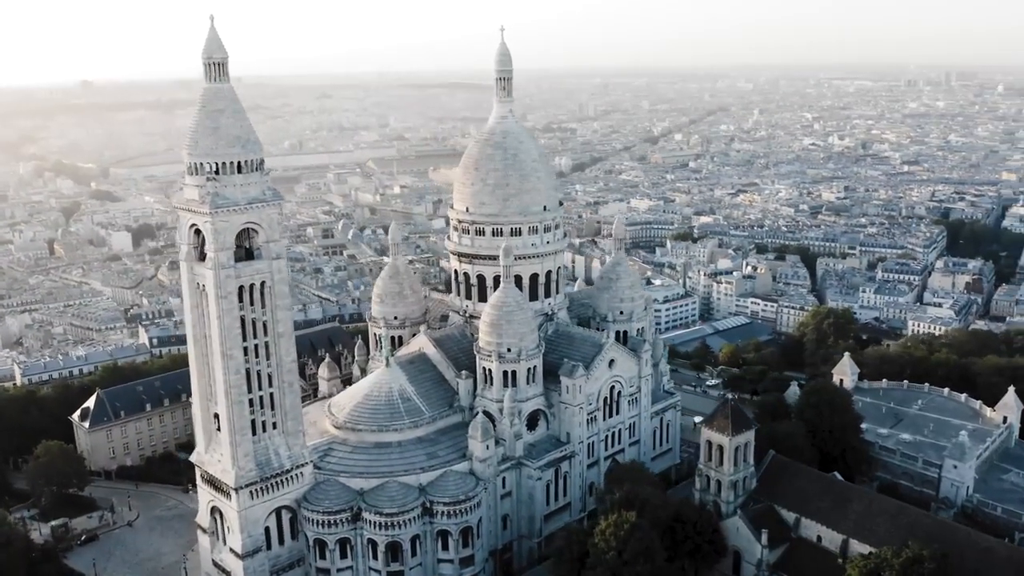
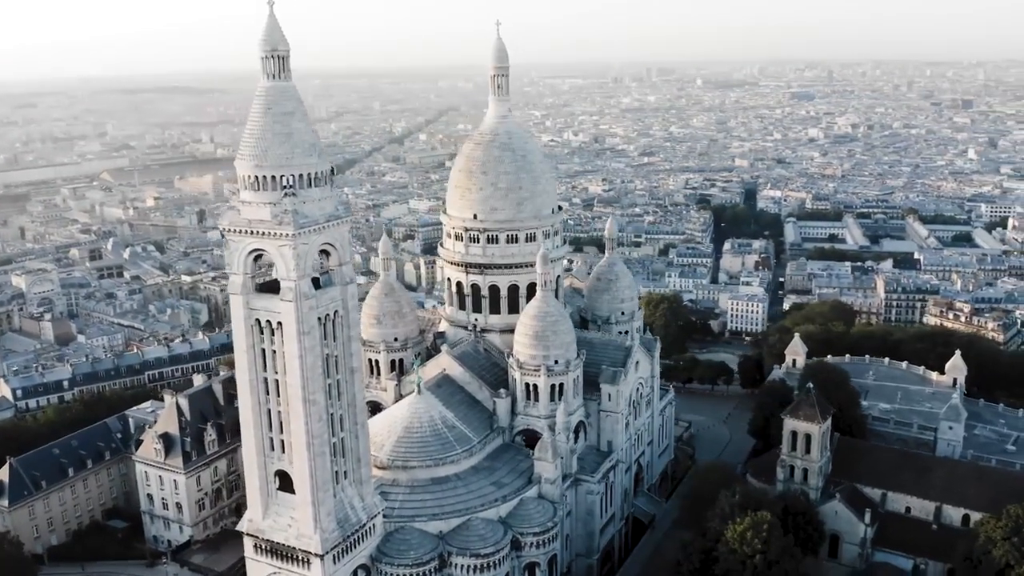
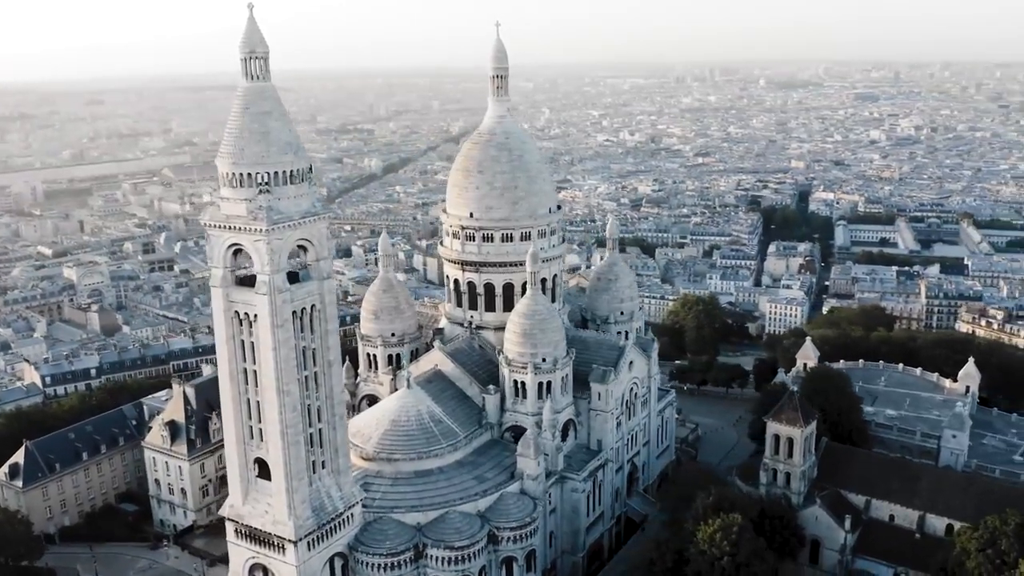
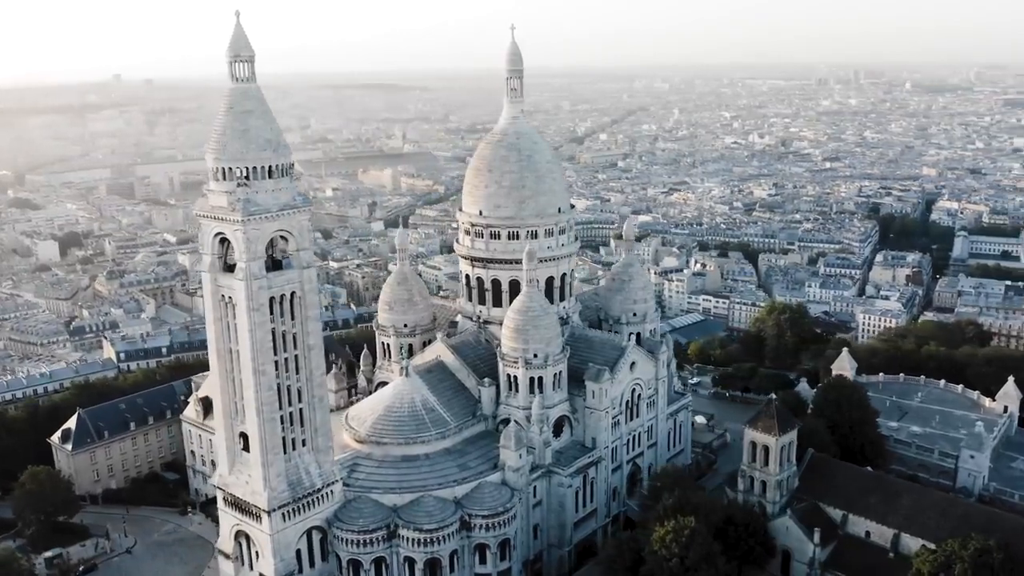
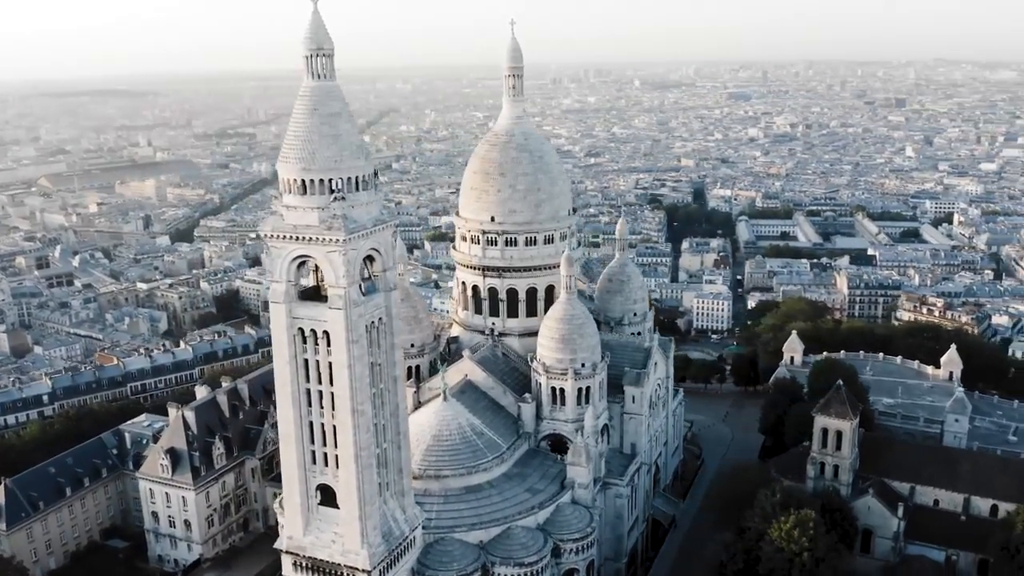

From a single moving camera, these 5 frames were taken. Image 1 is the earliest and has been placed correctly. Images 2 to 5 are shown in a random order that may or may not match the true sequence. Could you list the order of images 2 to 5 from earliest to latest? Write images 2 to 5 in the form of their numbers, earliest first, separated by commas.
4, 3, 2, 5
